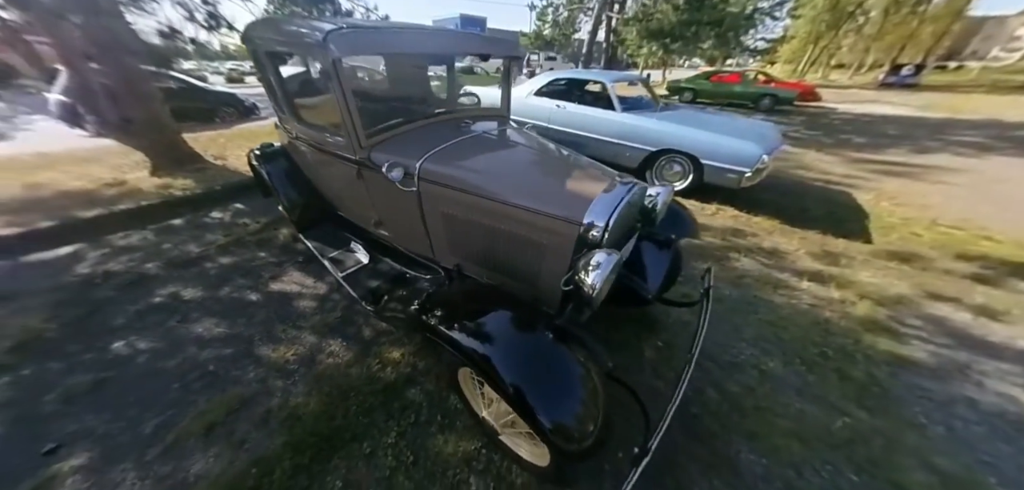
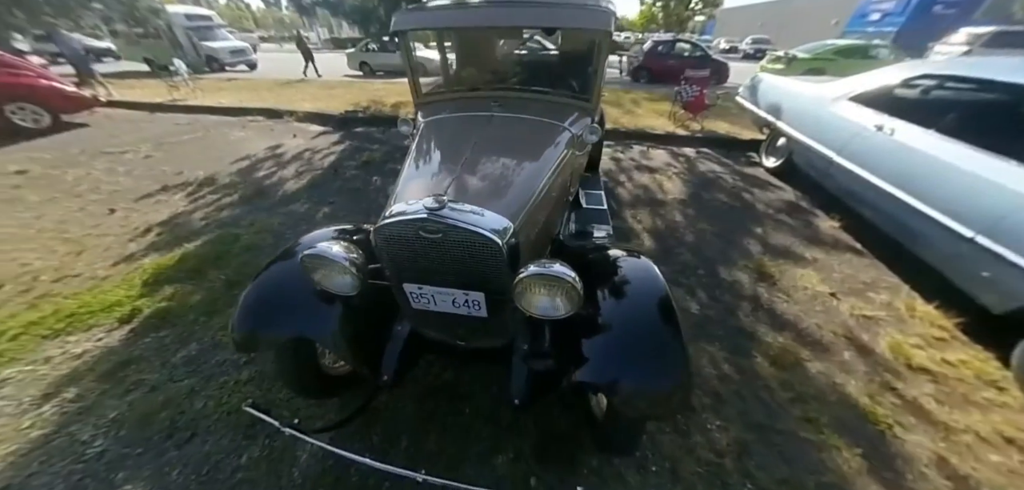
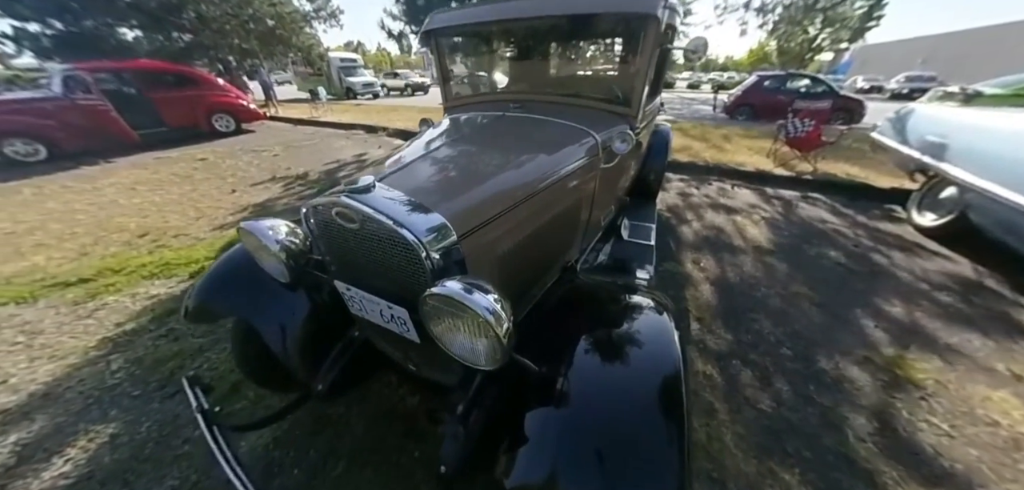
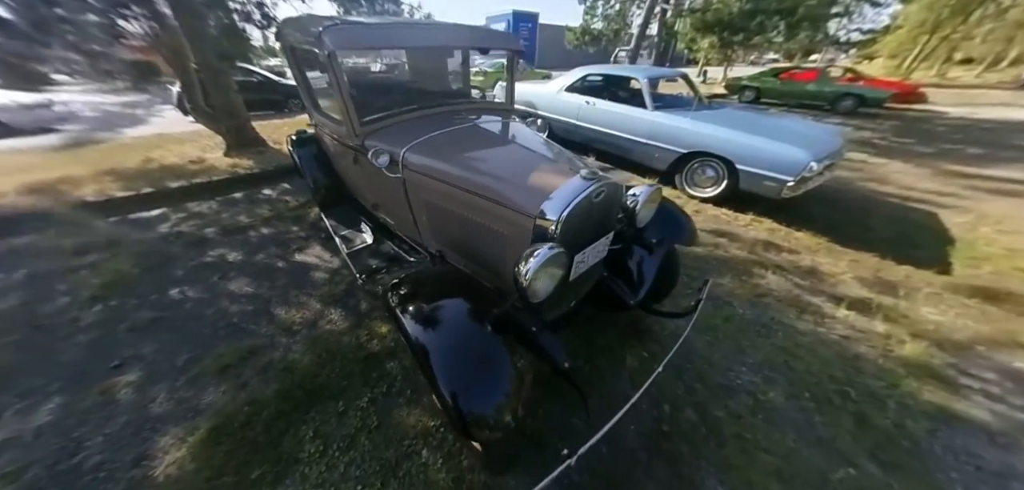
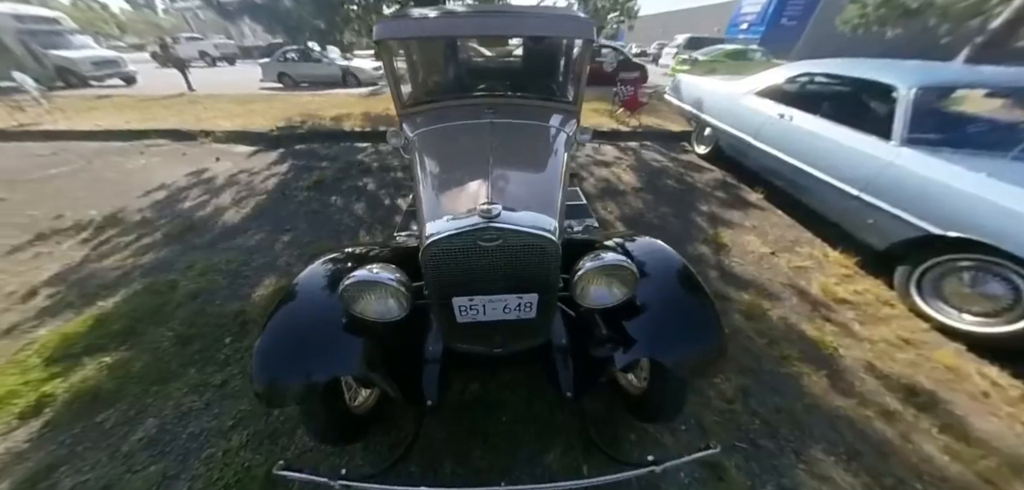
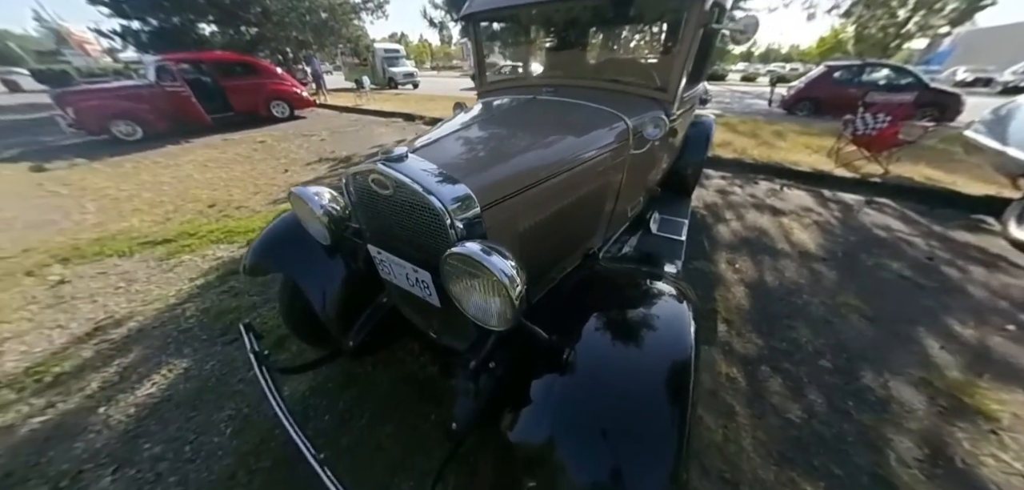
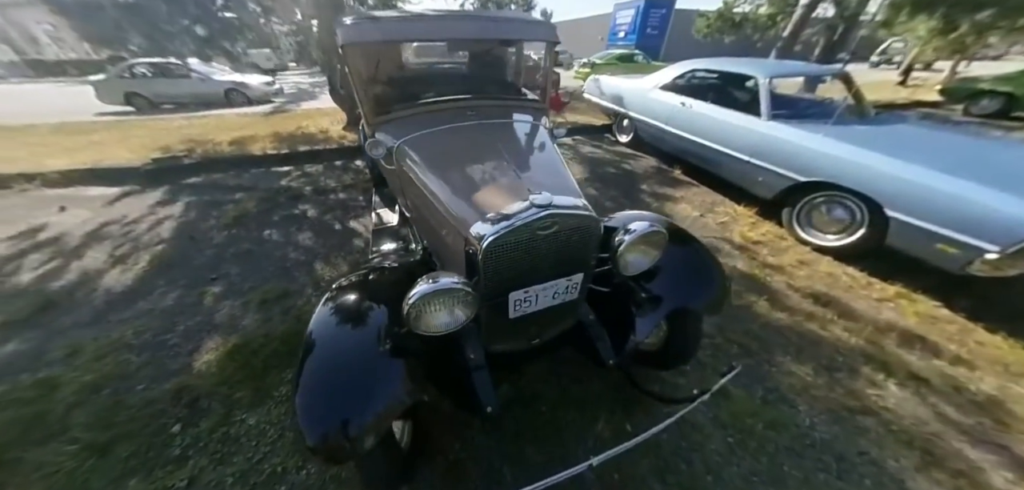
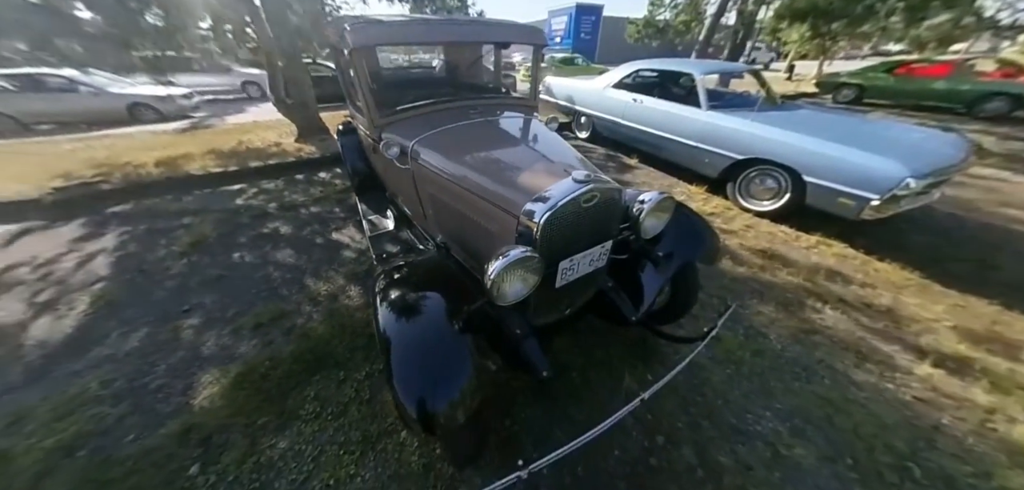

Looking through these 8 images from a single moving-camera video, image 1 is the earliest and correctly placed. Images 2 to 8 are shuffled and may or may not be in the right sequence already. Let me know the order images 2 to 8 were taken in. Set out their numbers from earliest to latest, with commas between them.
4, 8, 7, 5, 2, 3, 6
